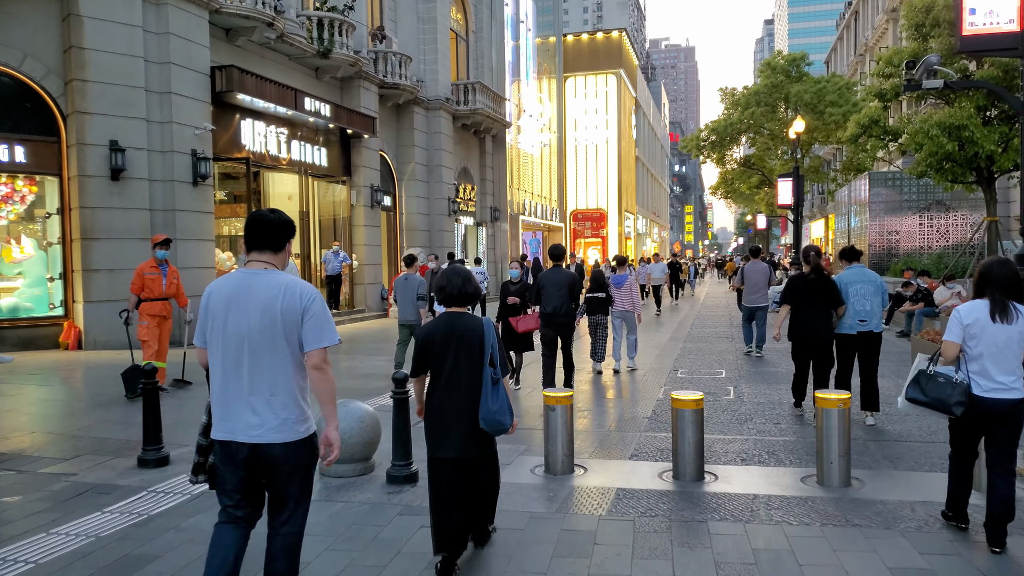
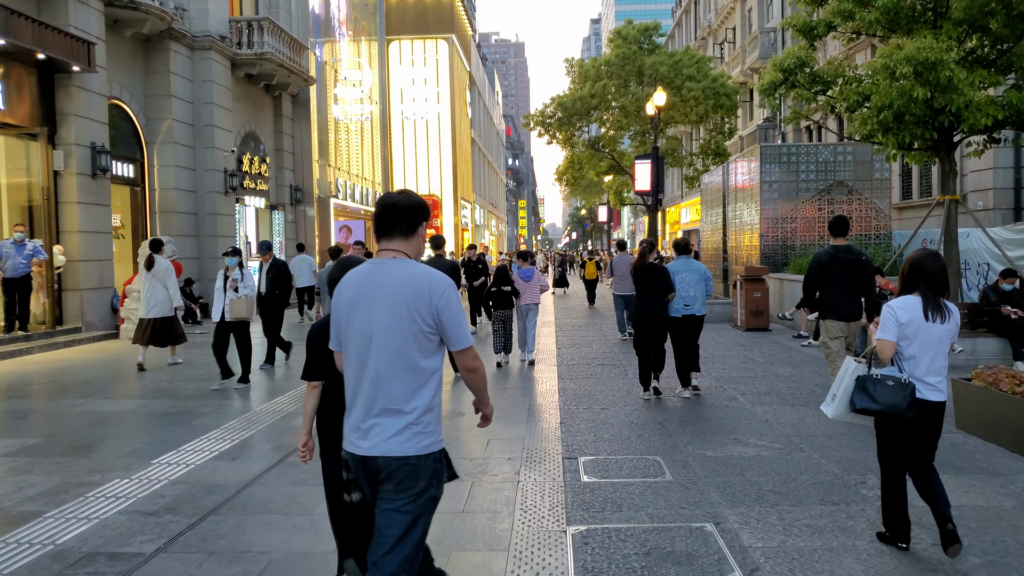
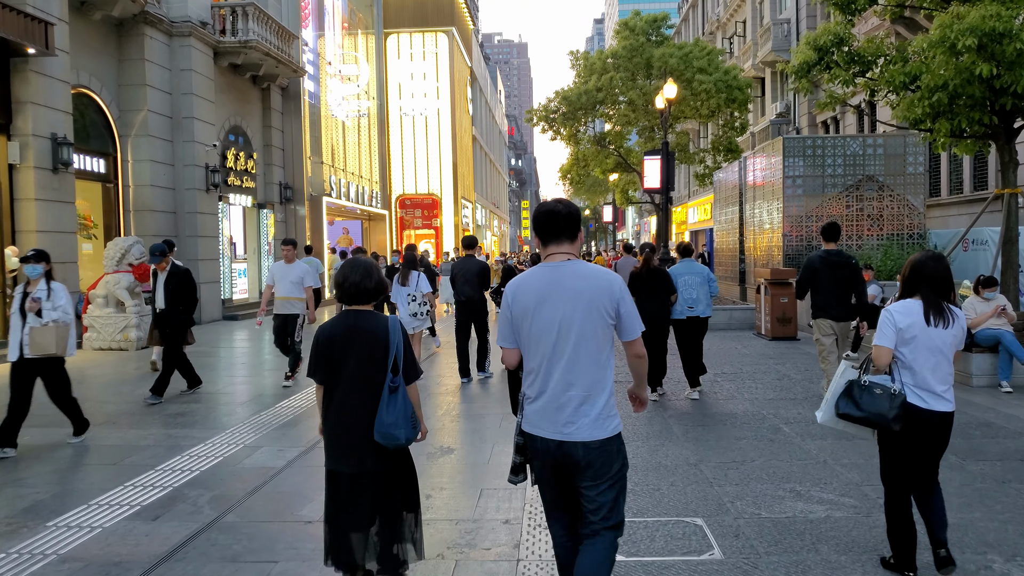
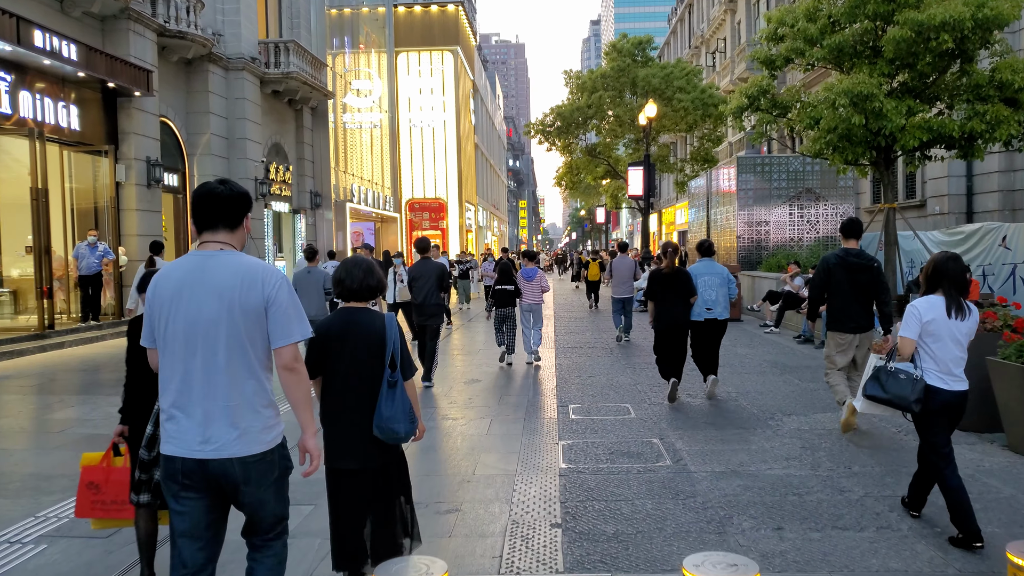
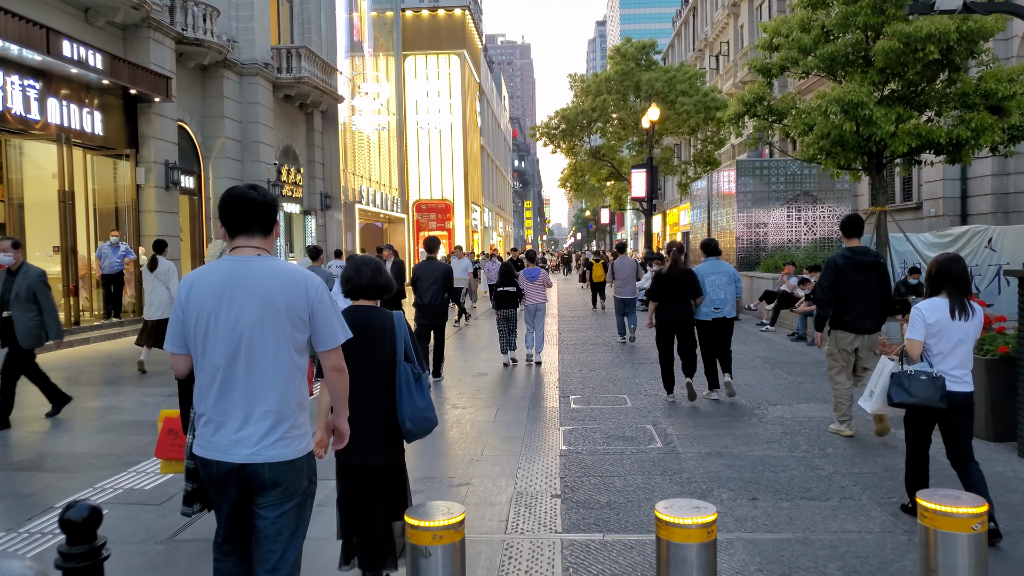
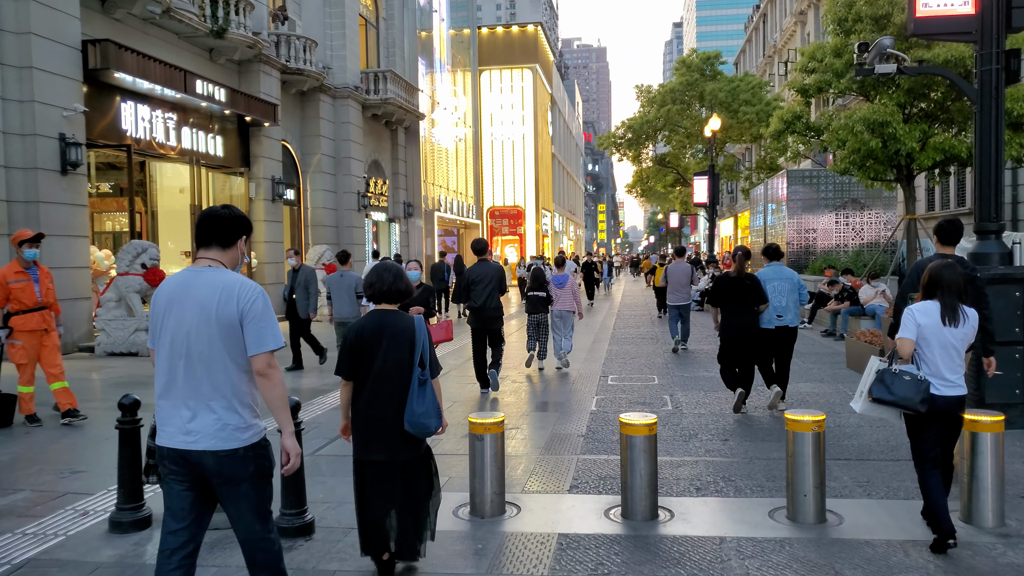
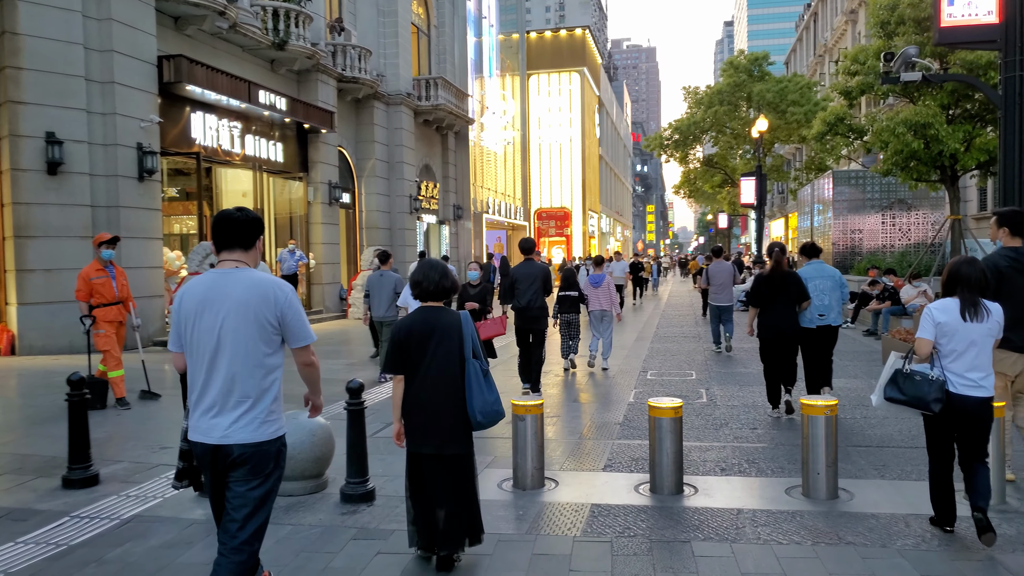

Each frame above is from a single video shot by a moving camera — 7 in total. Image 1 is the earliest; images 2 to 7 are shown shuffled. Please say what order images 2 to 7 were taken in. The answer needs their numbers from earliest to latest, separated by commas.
7, 6, 5, 4, 2, 3
